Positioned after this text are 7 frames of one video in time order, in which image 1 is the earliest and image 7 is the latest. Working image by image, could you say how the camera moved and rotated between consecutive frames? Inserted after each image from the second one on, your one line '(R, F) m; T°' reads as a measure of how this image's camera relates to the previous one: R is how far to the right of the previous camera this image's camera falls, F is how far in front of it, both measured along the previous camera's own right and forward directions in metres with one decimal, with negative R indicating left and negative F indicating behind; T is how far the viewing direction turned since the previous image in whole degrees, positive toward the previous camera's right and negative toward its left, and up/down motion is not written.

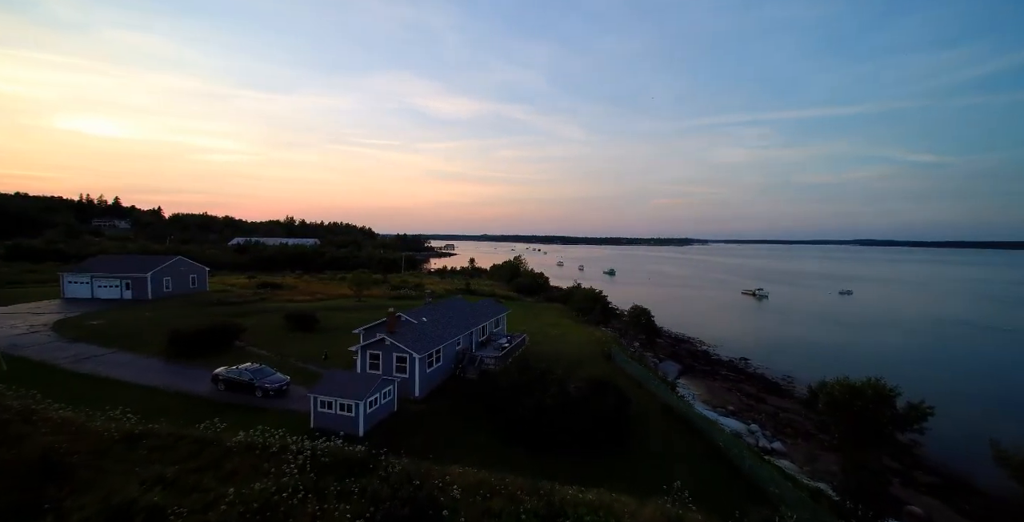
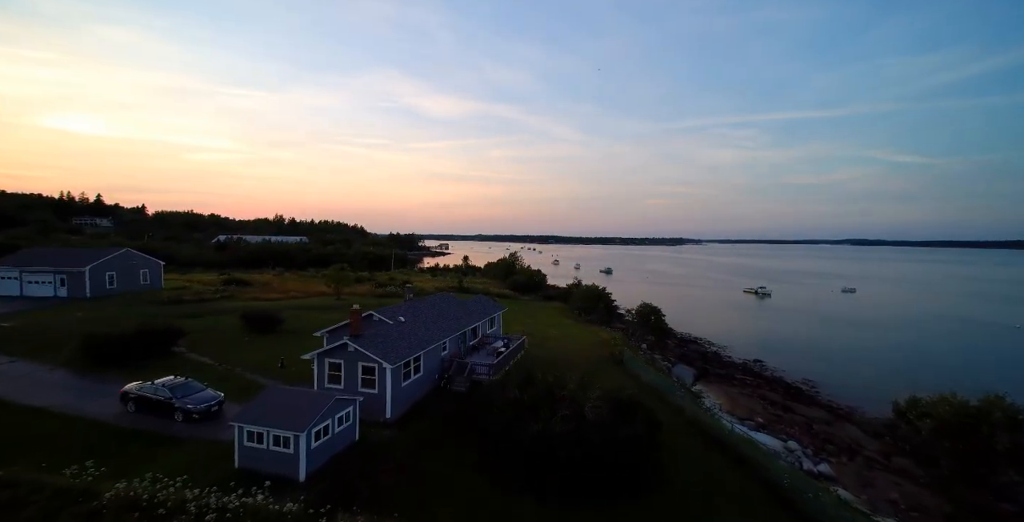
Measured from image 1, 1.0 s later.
(-0.1, +5.0) m; +1°
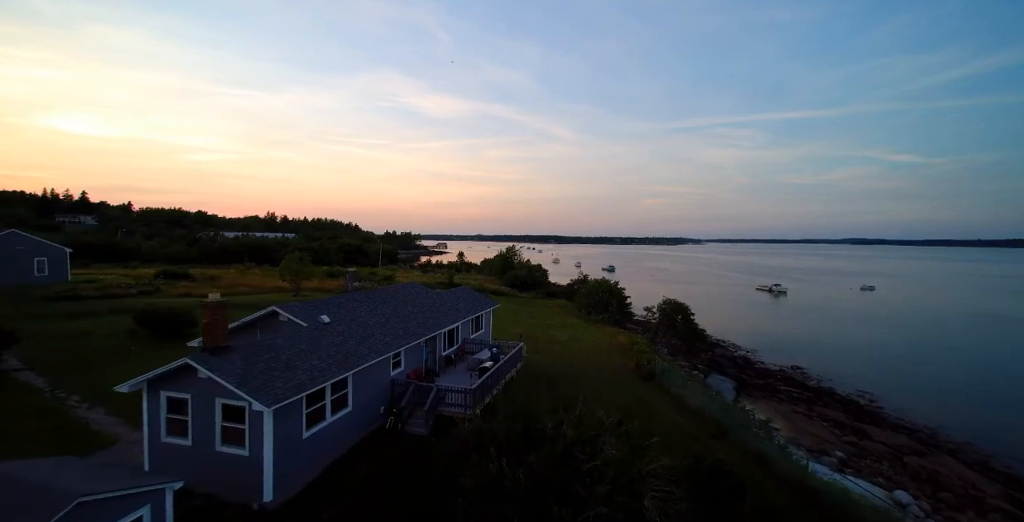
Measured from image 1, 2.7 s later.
(+0.3, +8.3) m; 0°
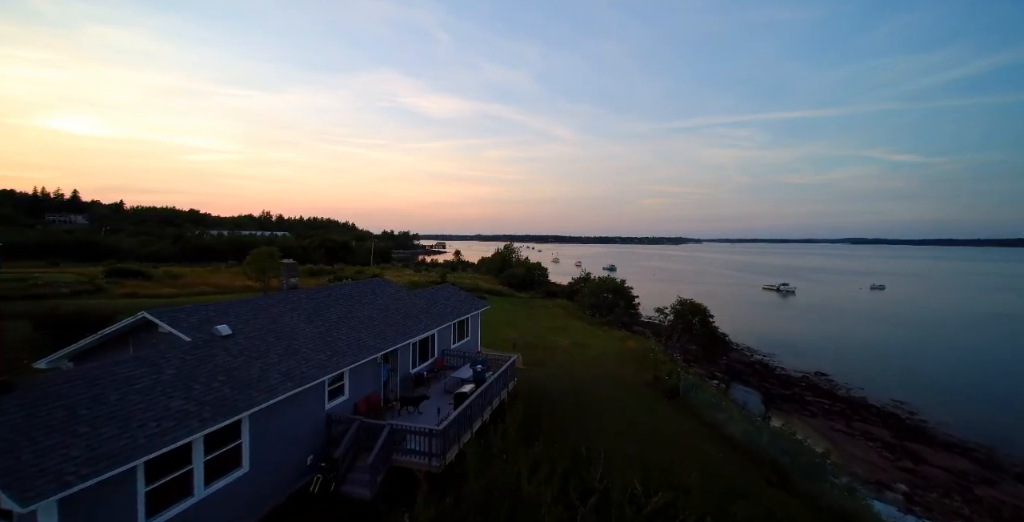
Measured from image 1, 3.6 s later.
(+0.3, +4.3) m; 0°
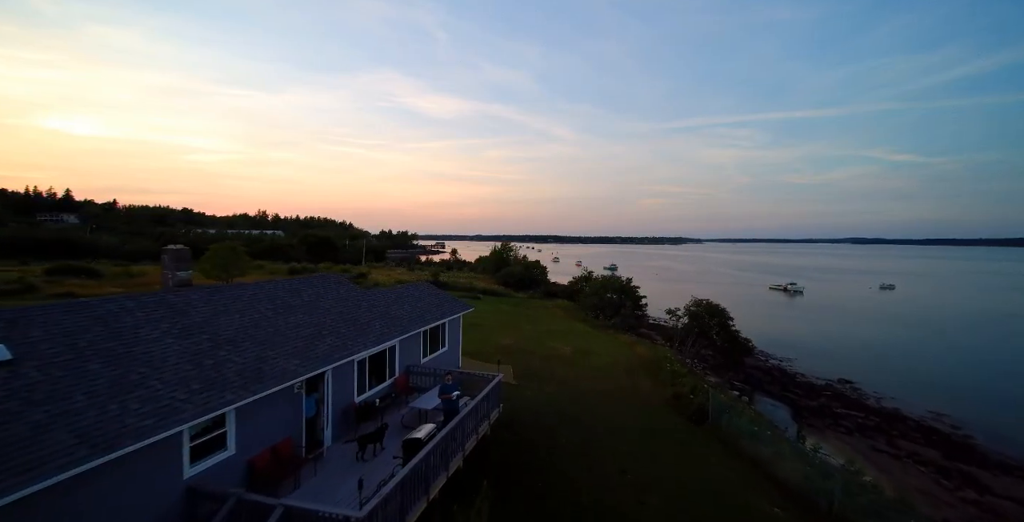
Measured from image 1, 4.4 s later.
(+0.4, +3.8) m; 0°
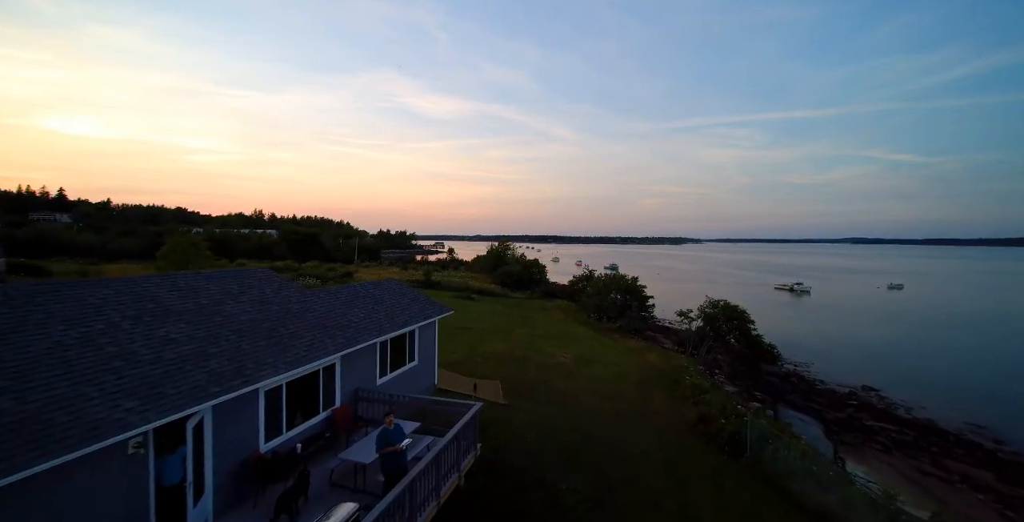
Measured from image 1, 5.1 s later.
(+0.4, +3.2) m; 0°
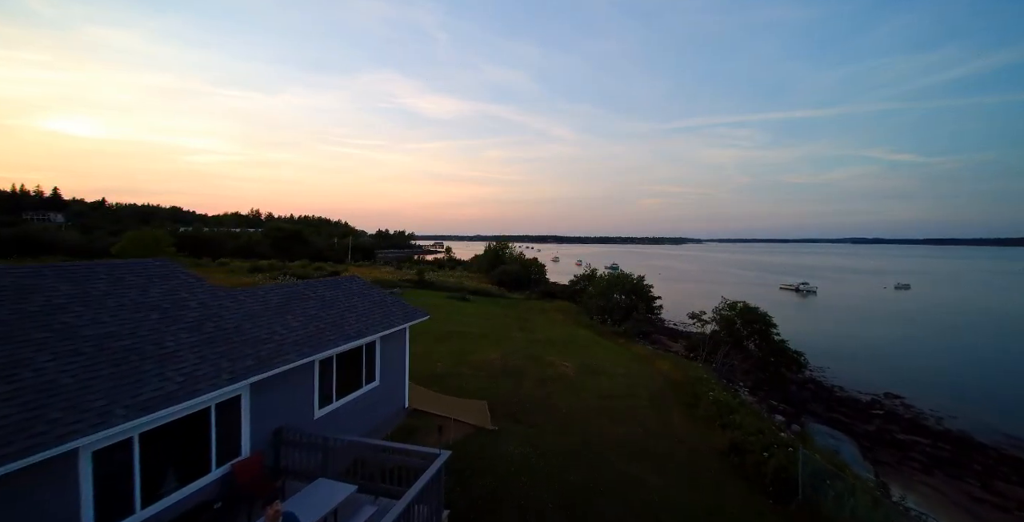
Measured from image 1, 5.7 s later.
(+0.3, +2.6) m; 0°
